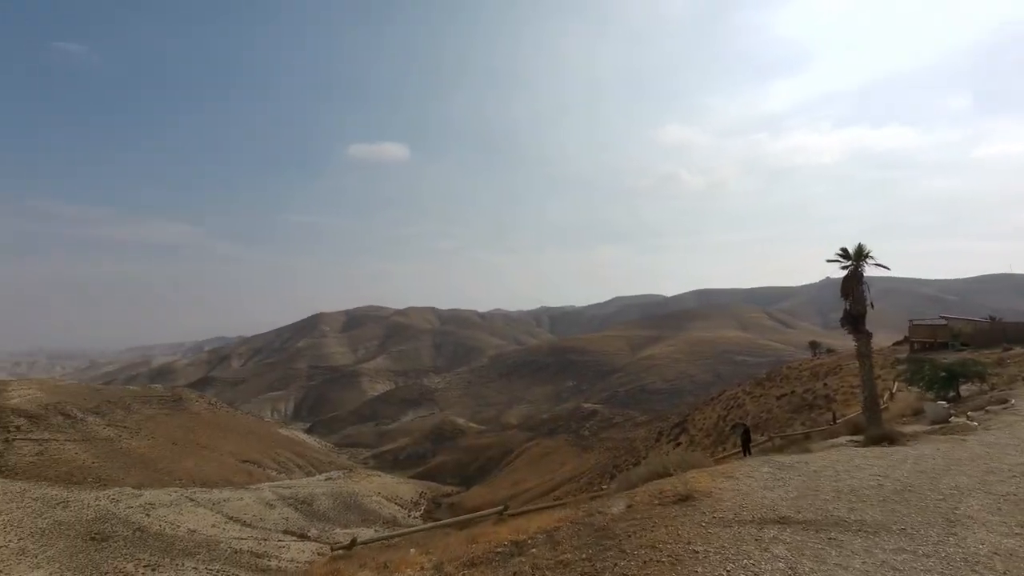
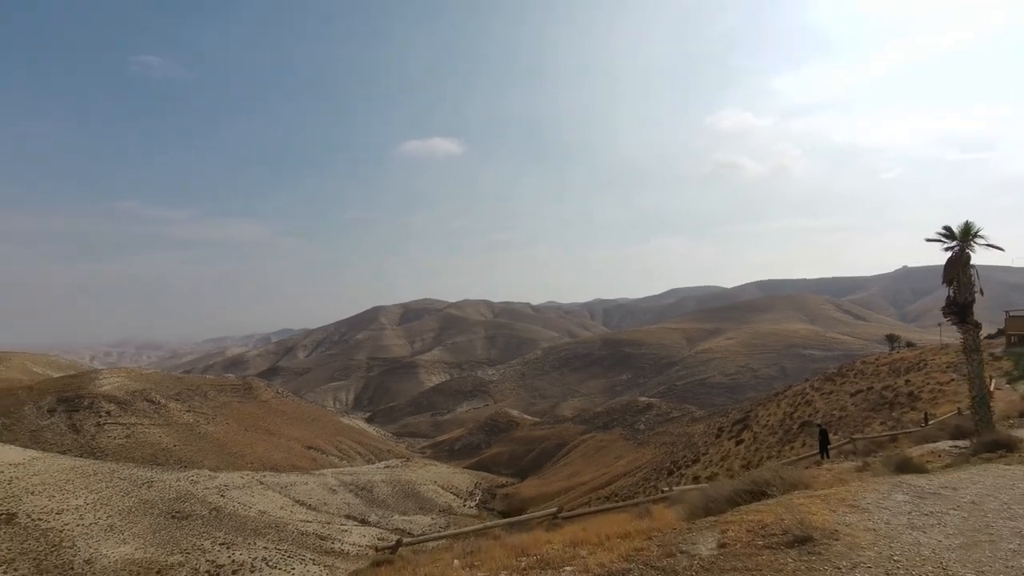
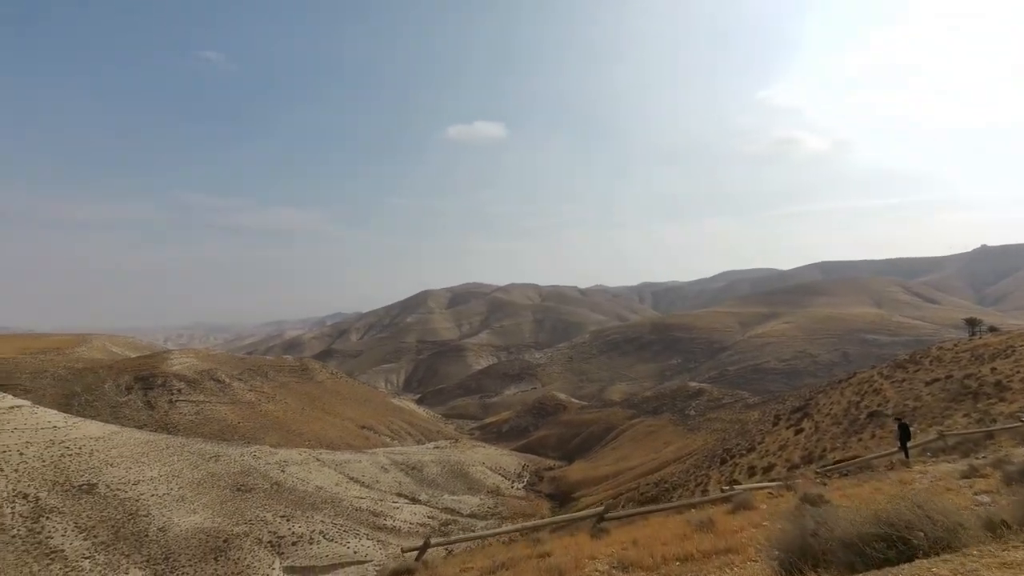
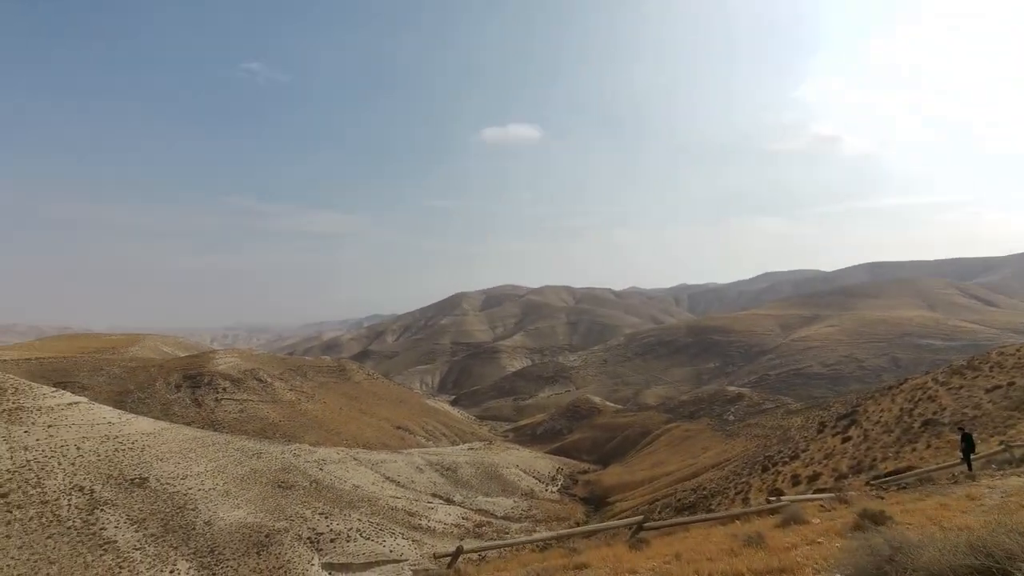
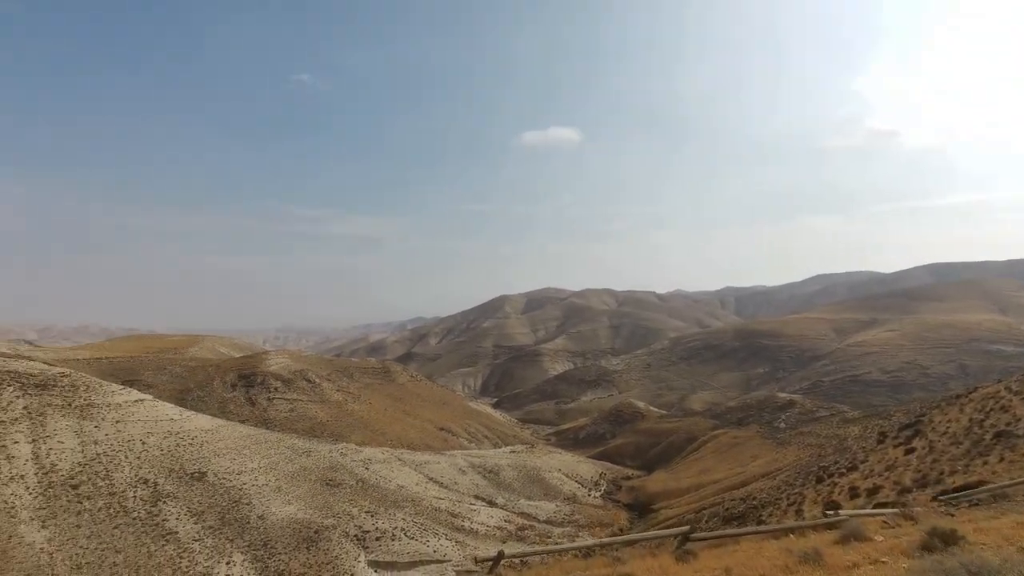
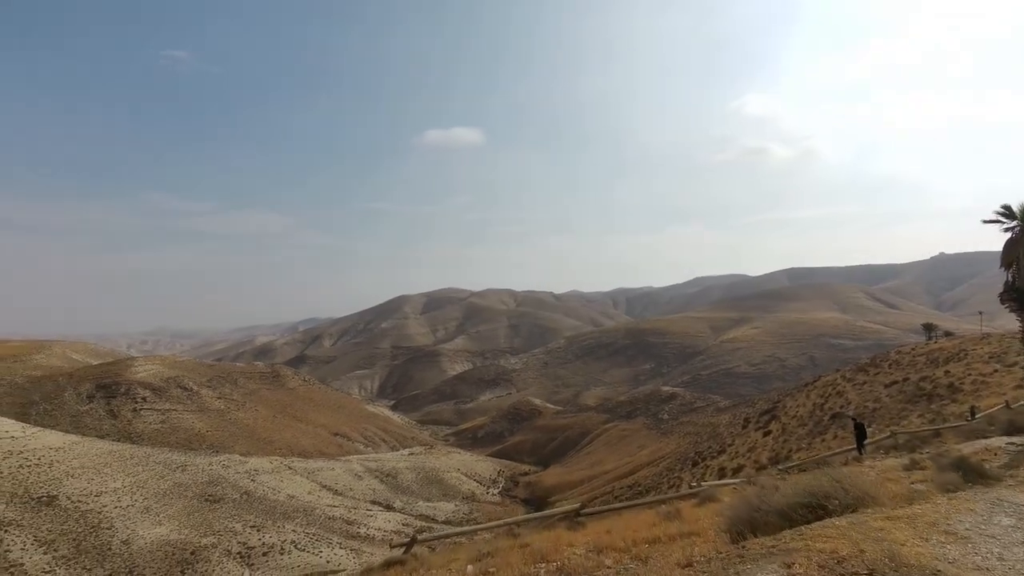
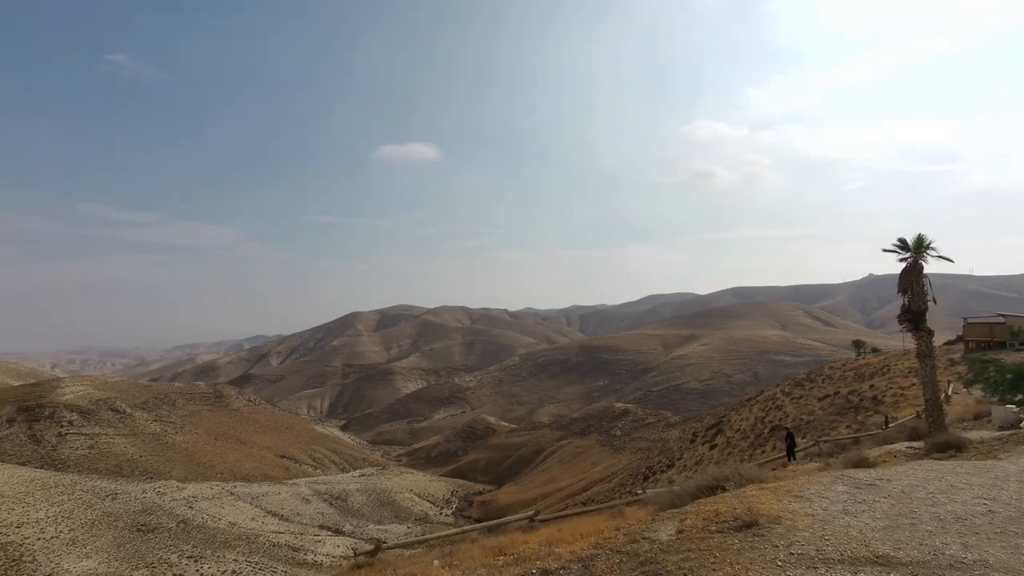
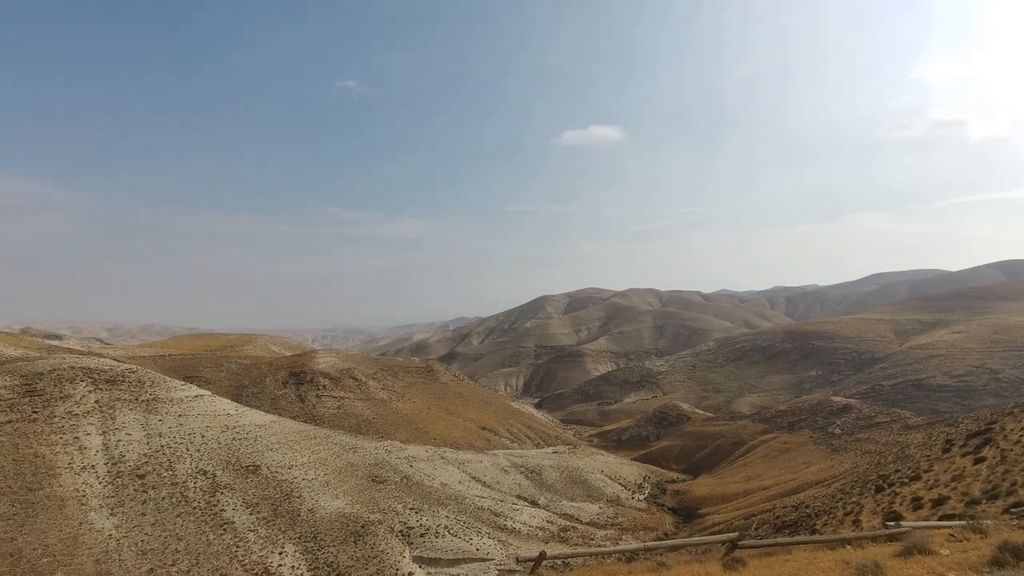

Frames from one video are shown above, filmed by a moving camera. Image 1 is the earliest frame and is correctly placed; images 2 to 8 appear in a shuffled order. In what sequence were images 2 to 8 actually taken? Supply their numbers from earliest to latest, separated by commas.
7, 2, 6, 3, 4, 5, 8
